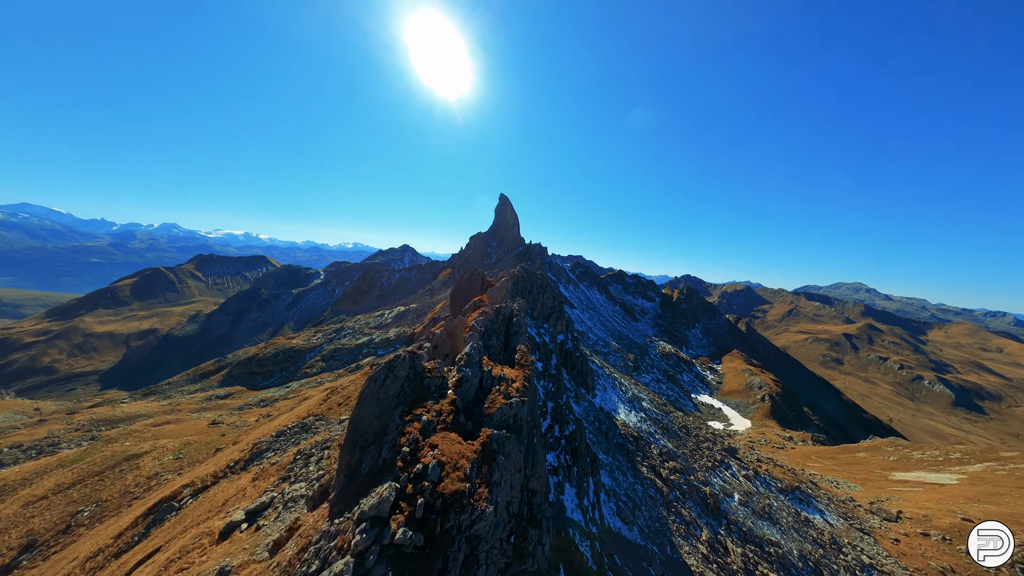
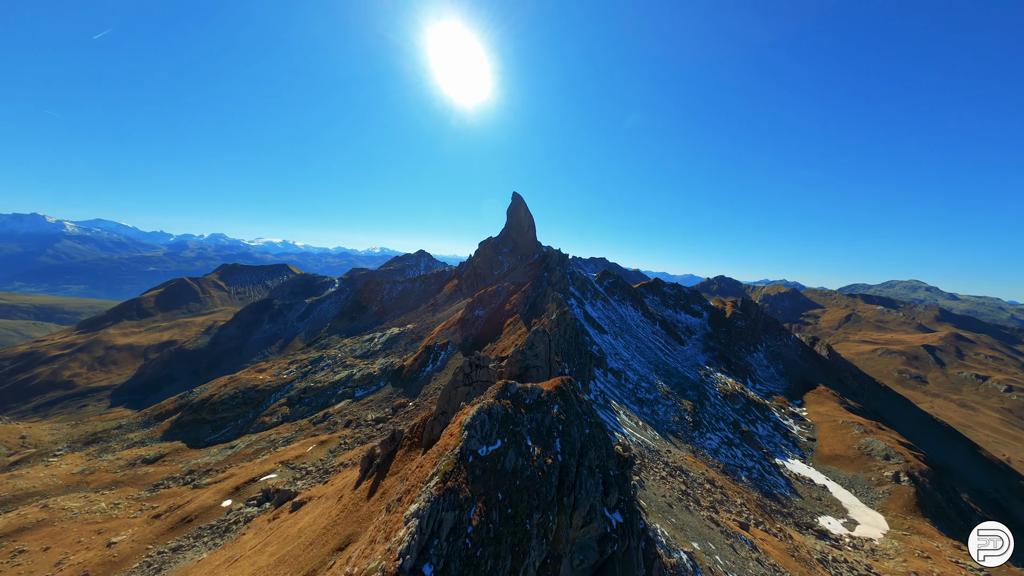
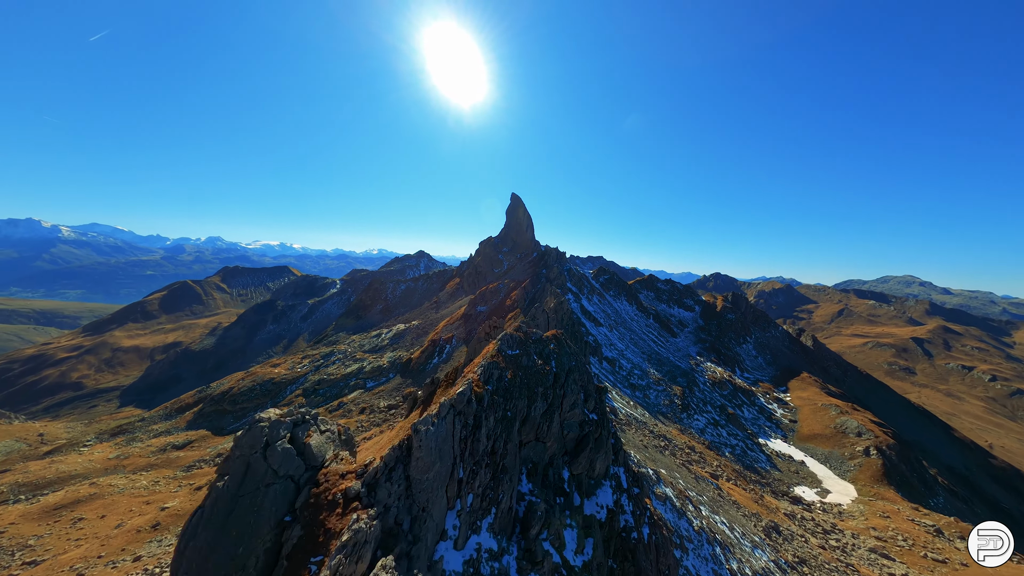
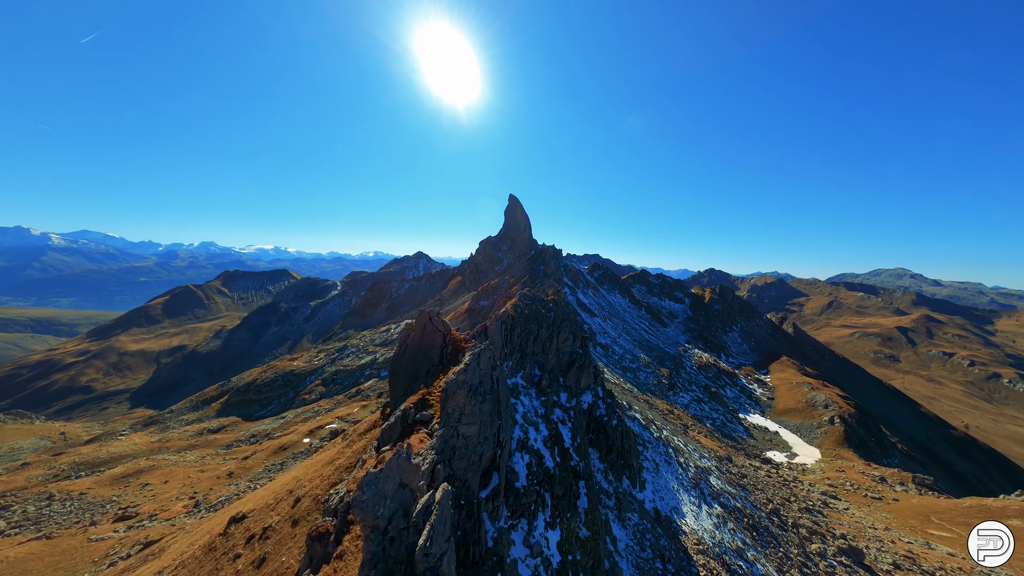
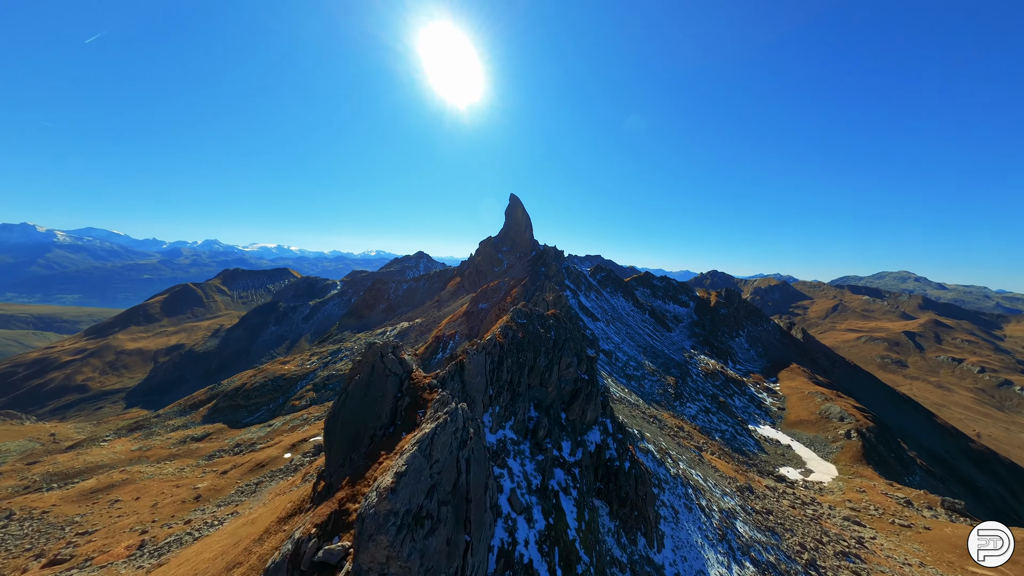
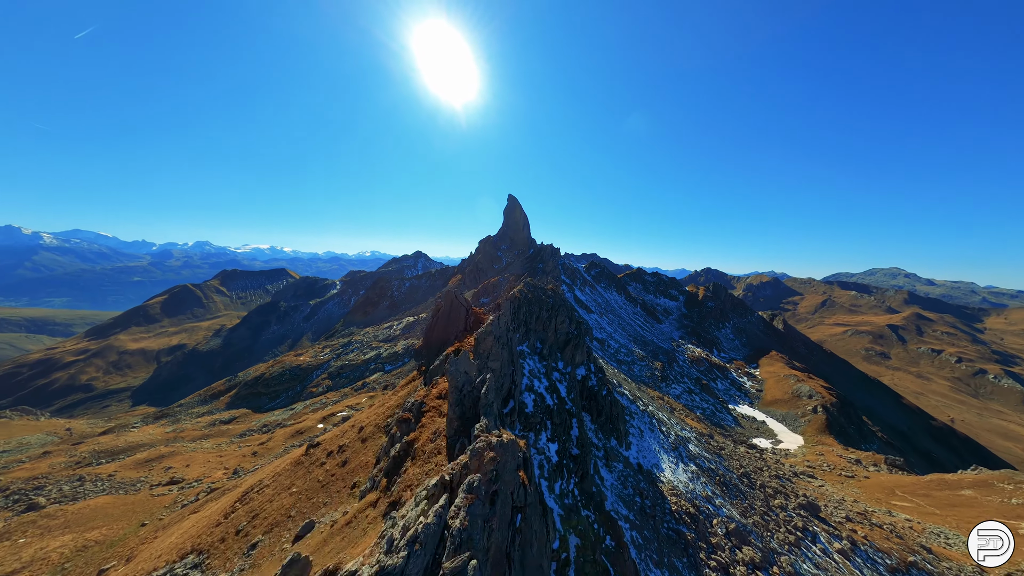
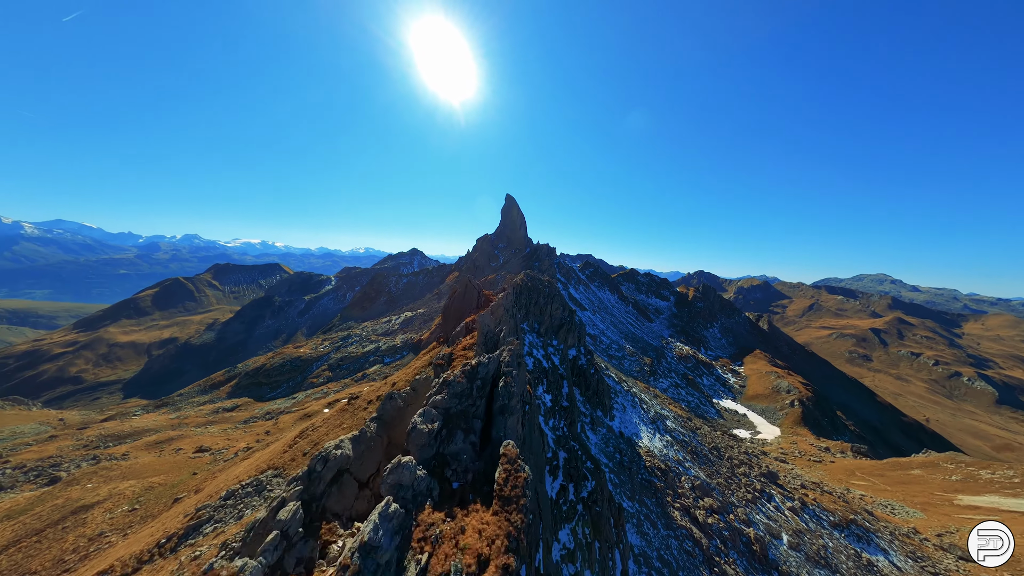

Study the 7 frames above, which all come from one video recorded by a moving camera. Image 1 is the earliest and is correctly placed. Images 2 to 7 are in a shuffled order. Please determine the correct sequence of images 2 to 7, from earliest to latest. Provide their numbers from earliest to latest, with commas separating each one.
7, 6, 4, 5, 3, 2
